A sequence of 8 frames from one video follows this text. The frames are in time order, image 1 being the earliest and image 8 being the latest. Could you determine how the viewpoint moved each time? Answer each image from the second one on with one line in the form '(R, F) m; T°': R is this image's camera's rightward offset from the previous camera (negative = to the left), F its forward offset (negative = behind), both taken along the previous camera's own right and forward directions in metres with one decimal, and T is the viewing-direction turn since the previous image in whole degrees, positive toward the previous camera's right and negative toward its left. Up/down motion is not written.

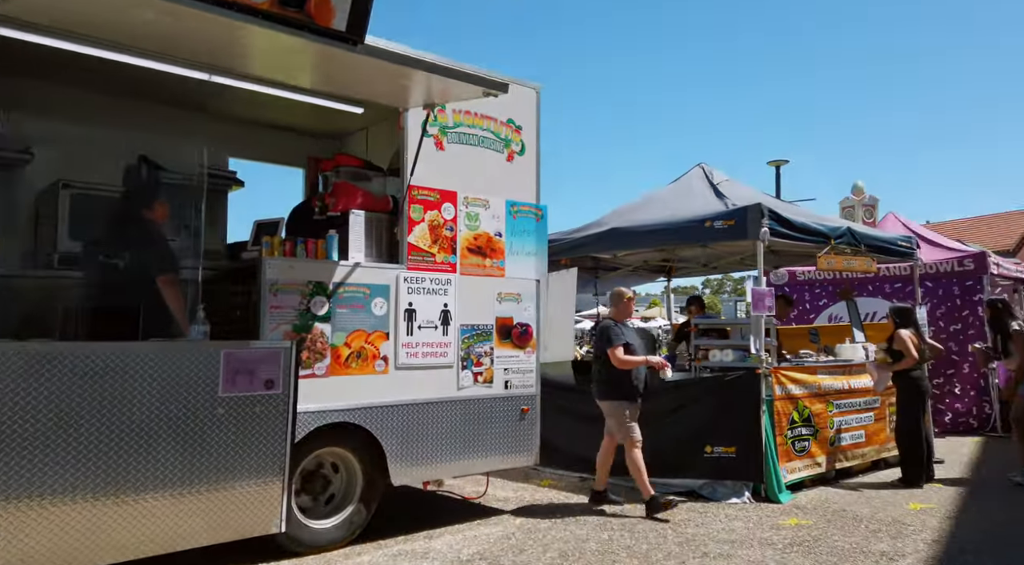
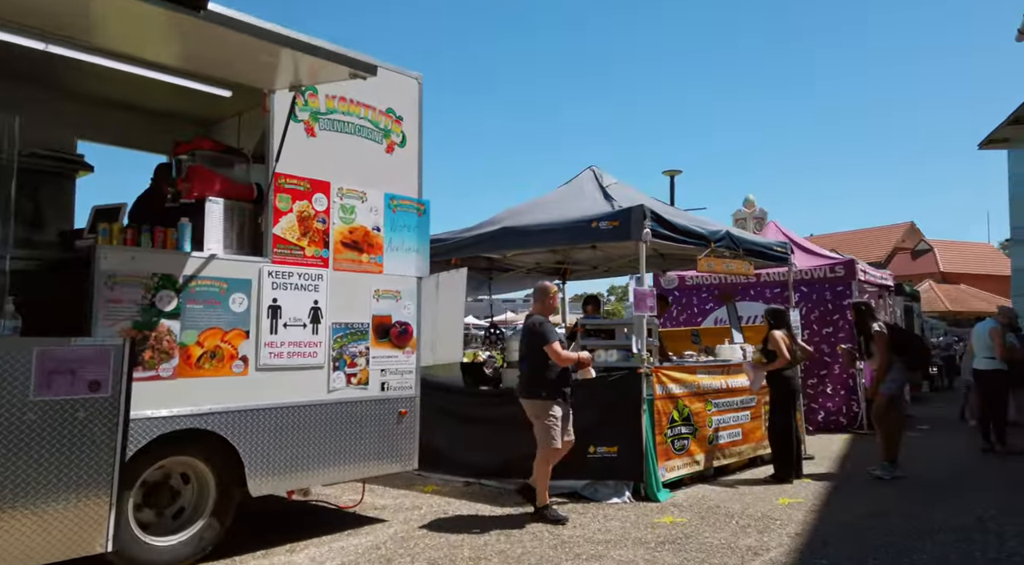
(+0.2, +0.2) m; +8°
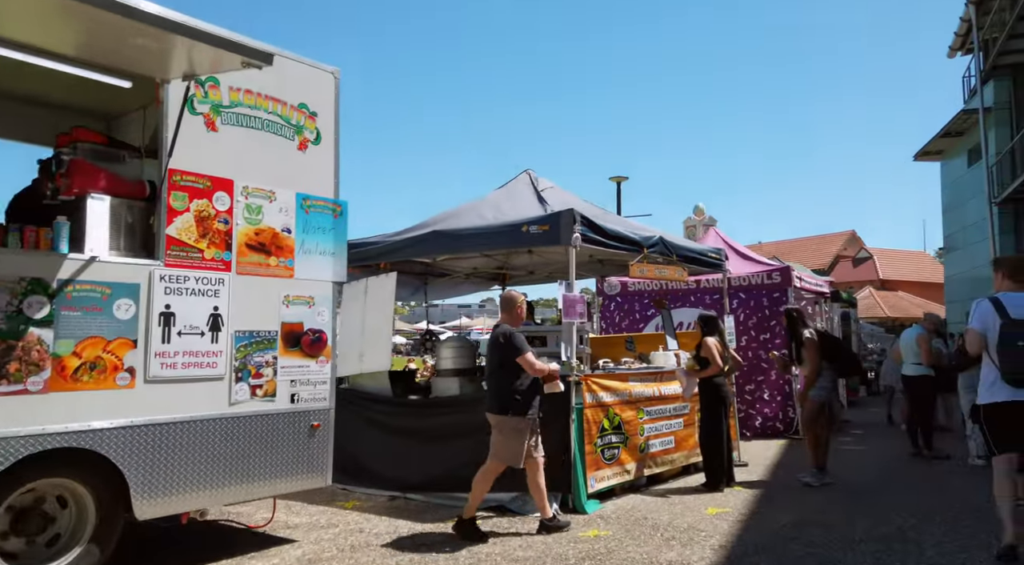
(+0.2, +0.2) m; +4°
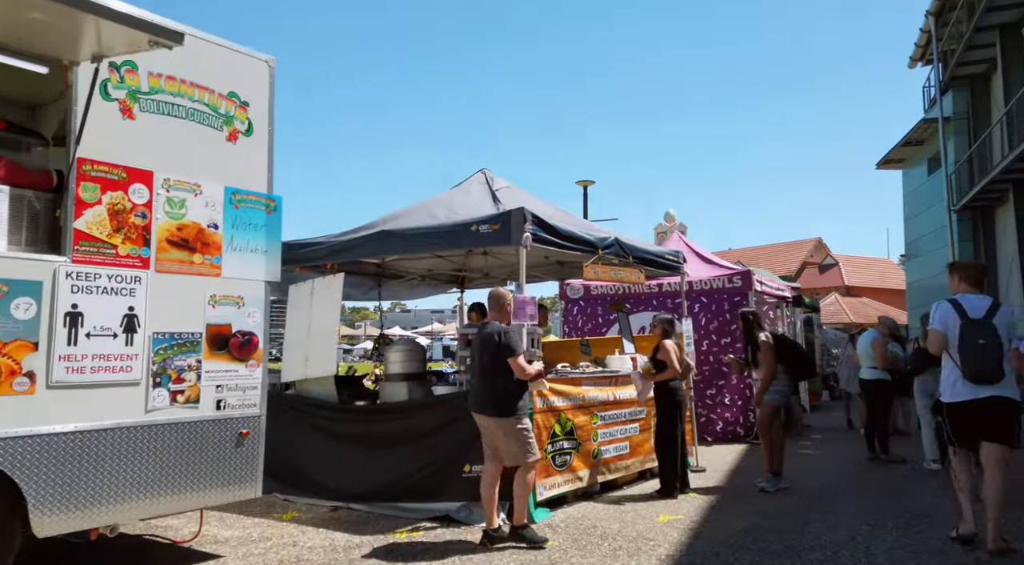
(+0.2, +0.2) m; +2°
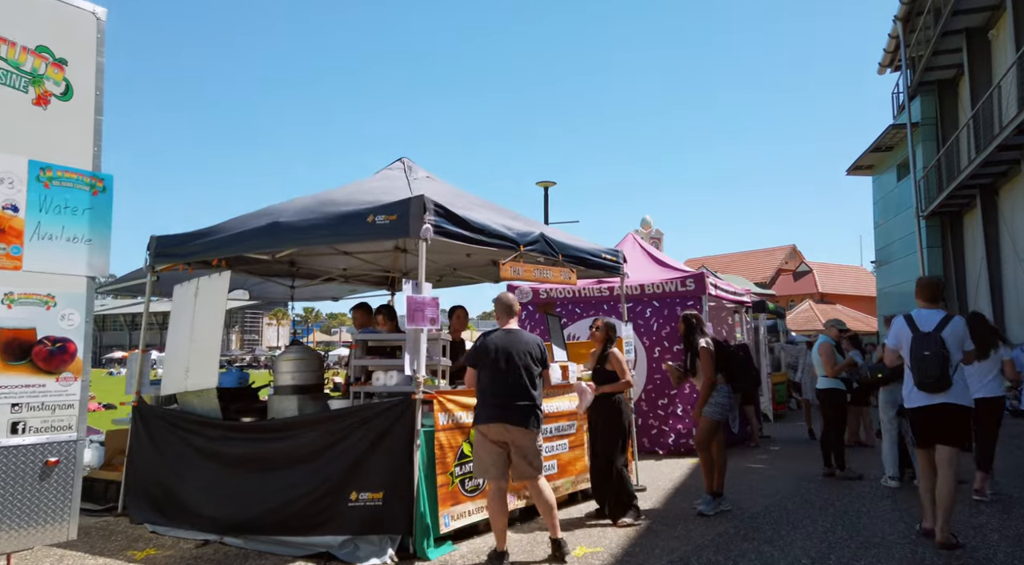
(+0.6, +0.8) m; +2°
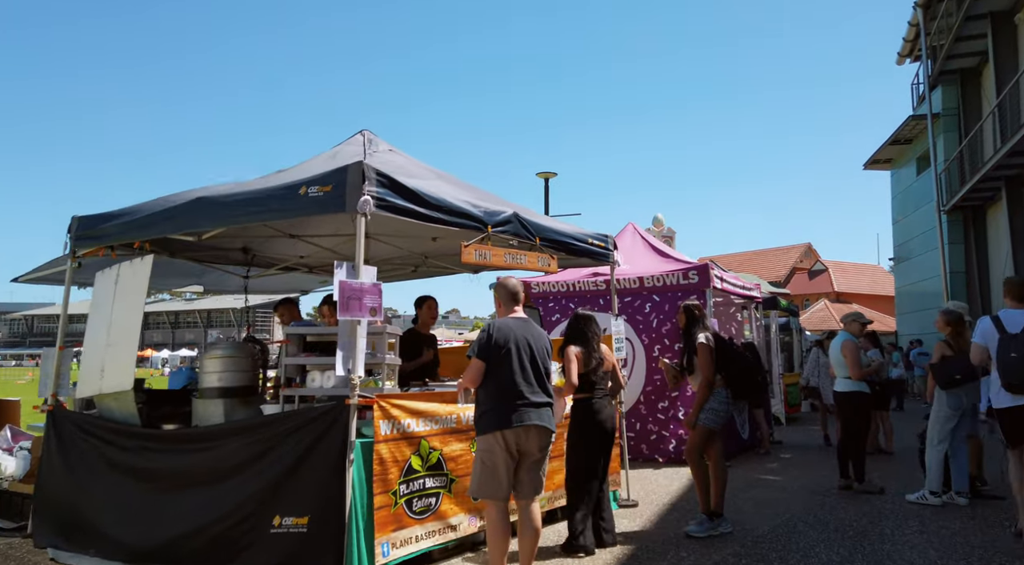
(+0.4, +0.9) m; -1°
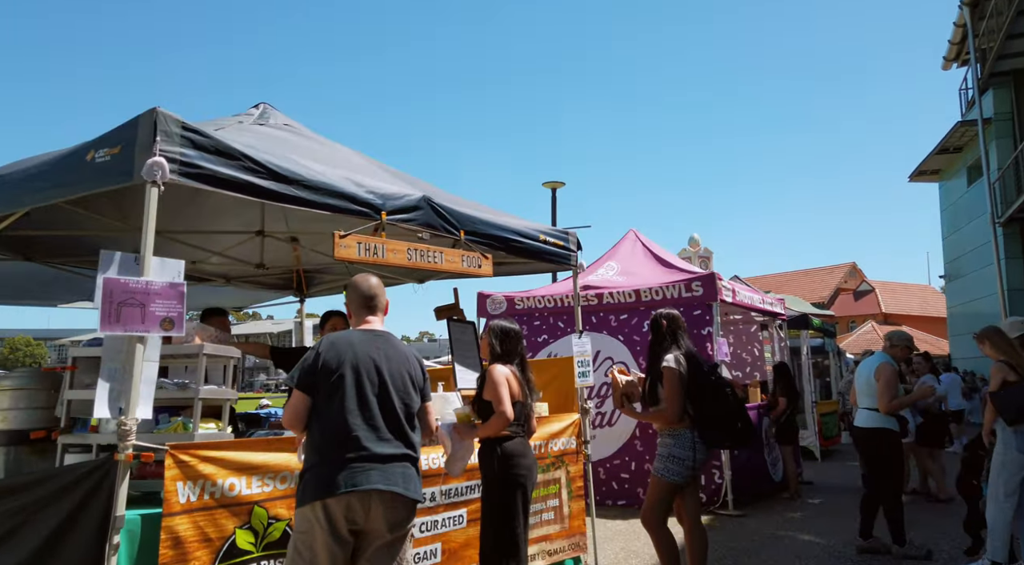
(+0.8, +1.5) m; -3°
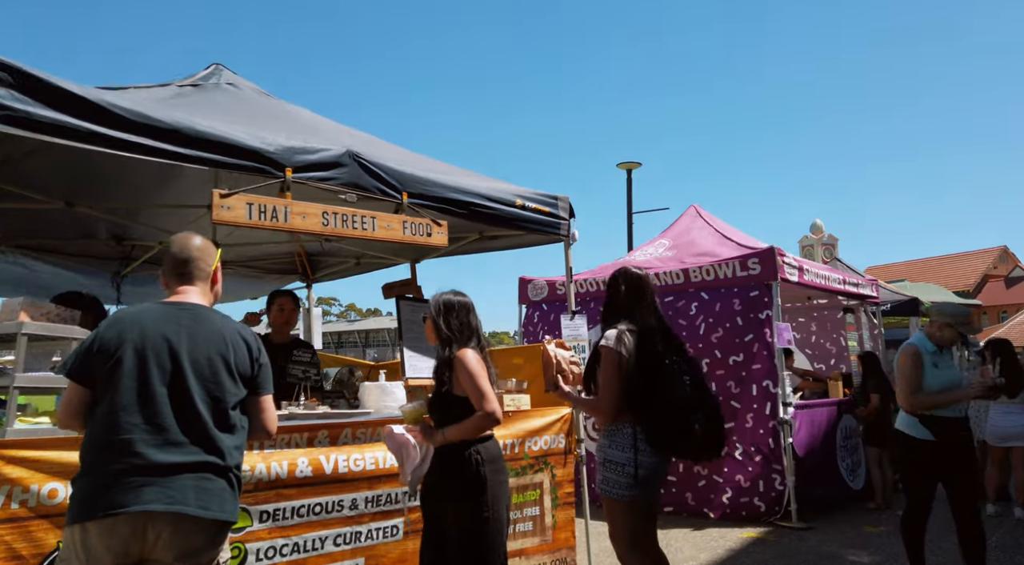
(+0.9, +0.9) m; -9°
